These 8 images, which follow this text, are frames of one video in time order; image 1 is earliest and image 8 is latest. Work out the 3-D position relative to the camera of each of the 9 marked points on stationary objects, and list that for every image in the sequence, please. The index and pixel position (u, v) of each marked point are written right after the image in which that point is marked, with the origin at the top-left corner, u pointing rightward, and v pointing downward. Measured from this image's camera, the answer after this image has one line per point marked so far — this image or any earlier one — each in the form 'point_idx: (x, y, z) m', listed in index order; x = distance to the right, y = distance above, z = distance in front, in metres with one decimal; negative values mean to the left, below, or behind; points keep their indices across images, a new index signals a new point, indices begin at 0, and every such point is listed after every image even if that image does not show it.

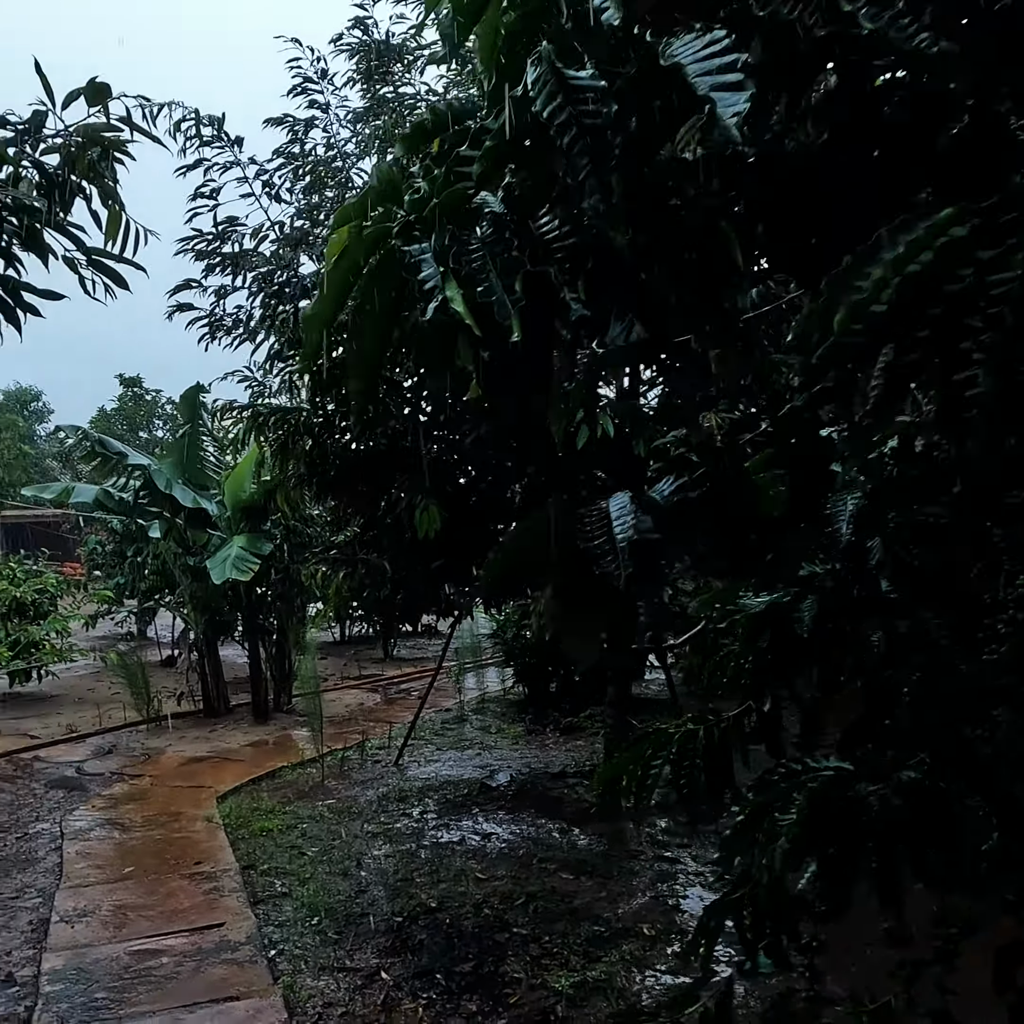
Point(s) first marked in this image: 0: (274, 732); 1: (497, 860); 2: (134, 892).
0: (-1.9, -1.7, +7.5) m
1: (-0.1, -1.5, +4.0) m
2: (-1.5, -1.5, +3.8) m
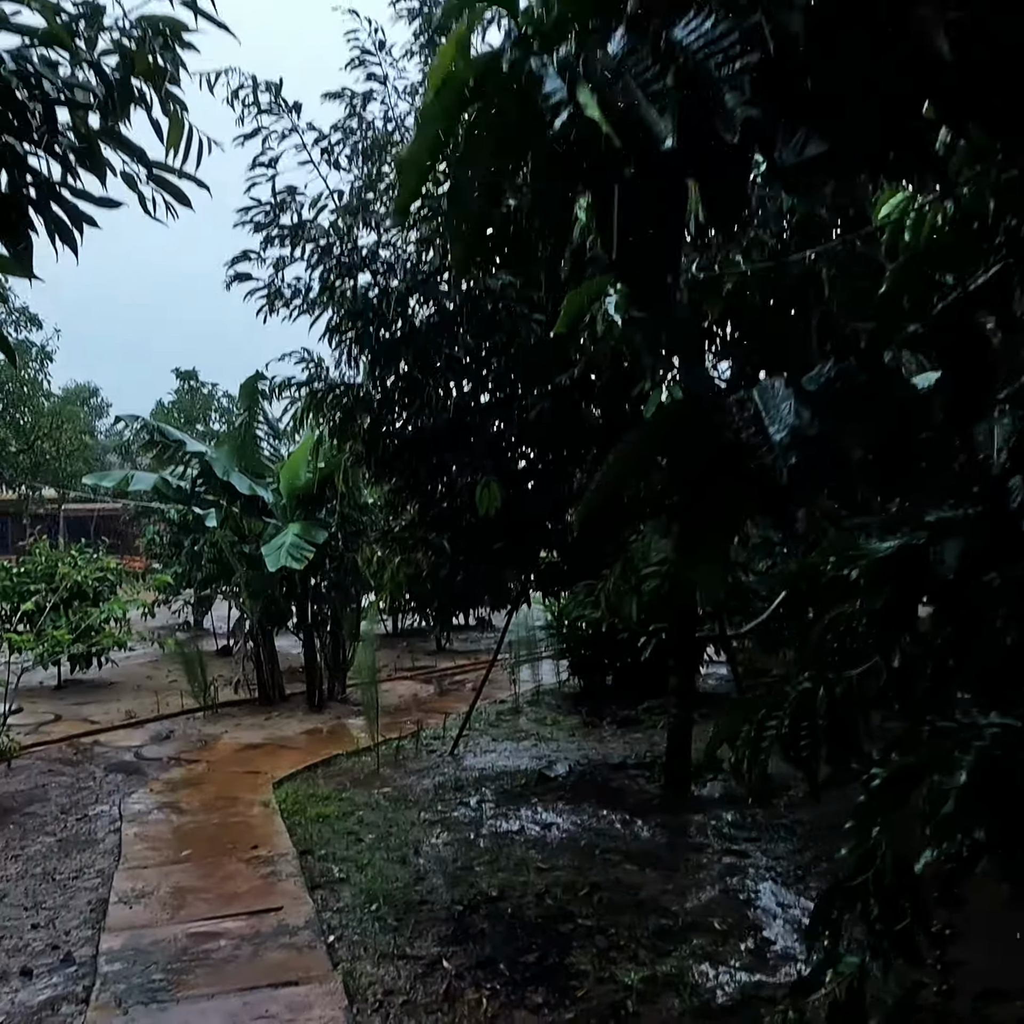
0: (-1.4, -1.6, +7.4) m
1: (+0.2, -1.4, +3.9) m
2: (-1.2, -1.4, +3.7) m
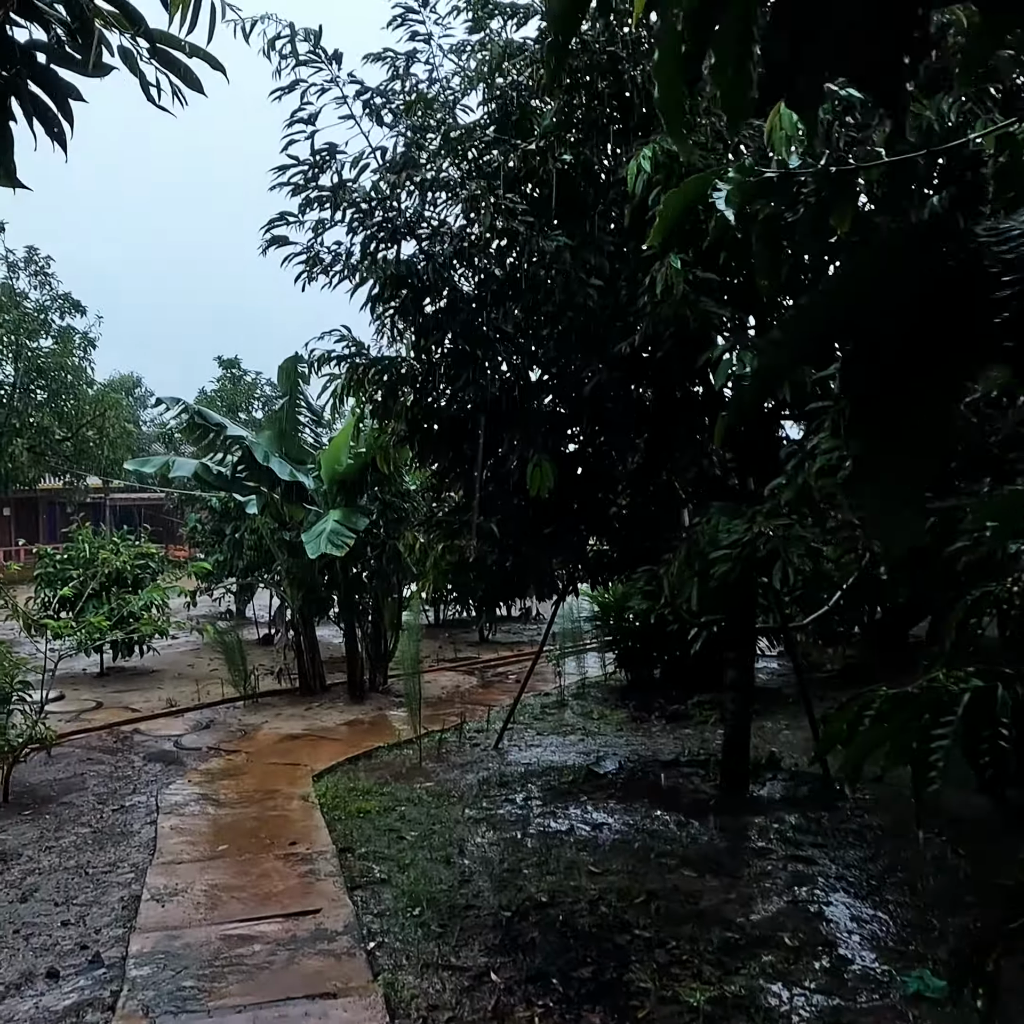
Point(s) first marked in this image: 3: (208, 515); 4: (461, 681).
0: (-1.1, -1.5, +7.3) m
1: (+0.4, -1.3, +3.7) m
2: (-1.1, -1.3, +3.6) m
3: (-3.1, 0.0, +9.9) m
4: (-0.5, -1.5, +8.7) m
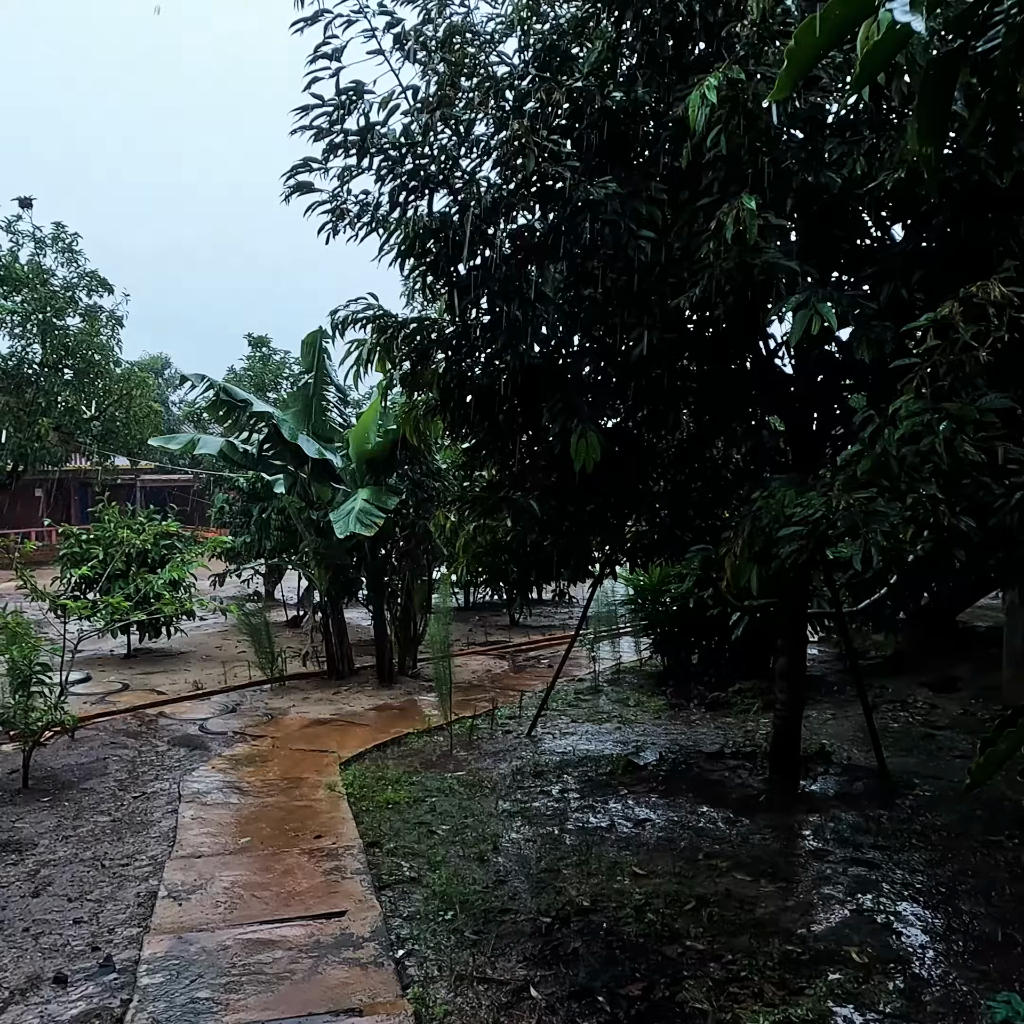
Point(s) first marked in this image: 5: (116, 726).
0: (-0.8, -1.4, +7.1) m
1: (+0.5, -1.2, +3.4) m
2: (-0.9, -1.3, +3.4) m
3: (-2.8, +0.2, +9.7) m
4: (-0.2, -1.4, +8.4) m
5: (-2.6, -1.4, +6.3) m
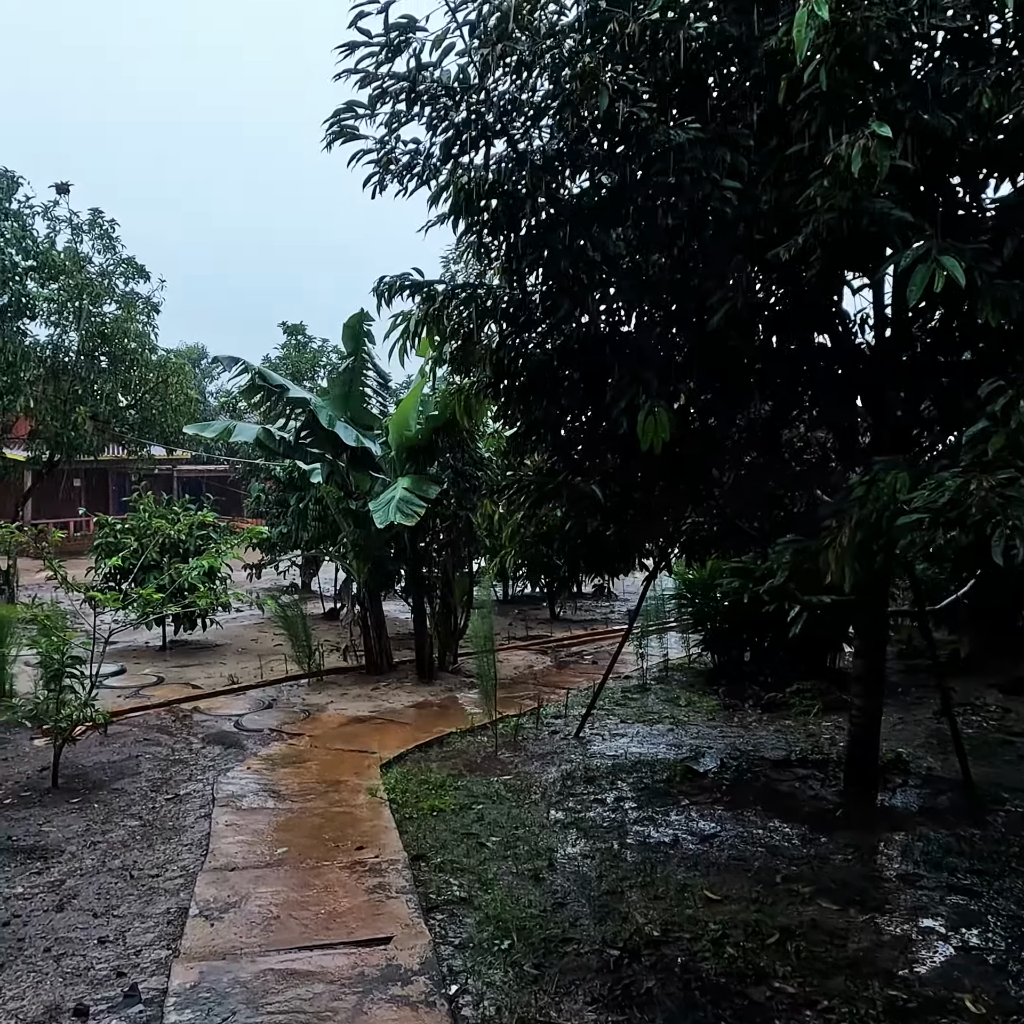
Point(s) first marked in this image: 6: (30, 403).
0: (-0.5, -1.3, +6.8) m
1: (+0.7, -1.2, +3.1) m
2: (-0.7, -1.2, +3.1) m
3: (-2.4, +0.3, +9.5) m
4: (+0.2, -1.3, +8.2) m
5: (-2.3, -1.3, +6.1) m
6: (-5.3, +1.2, +10.4) m
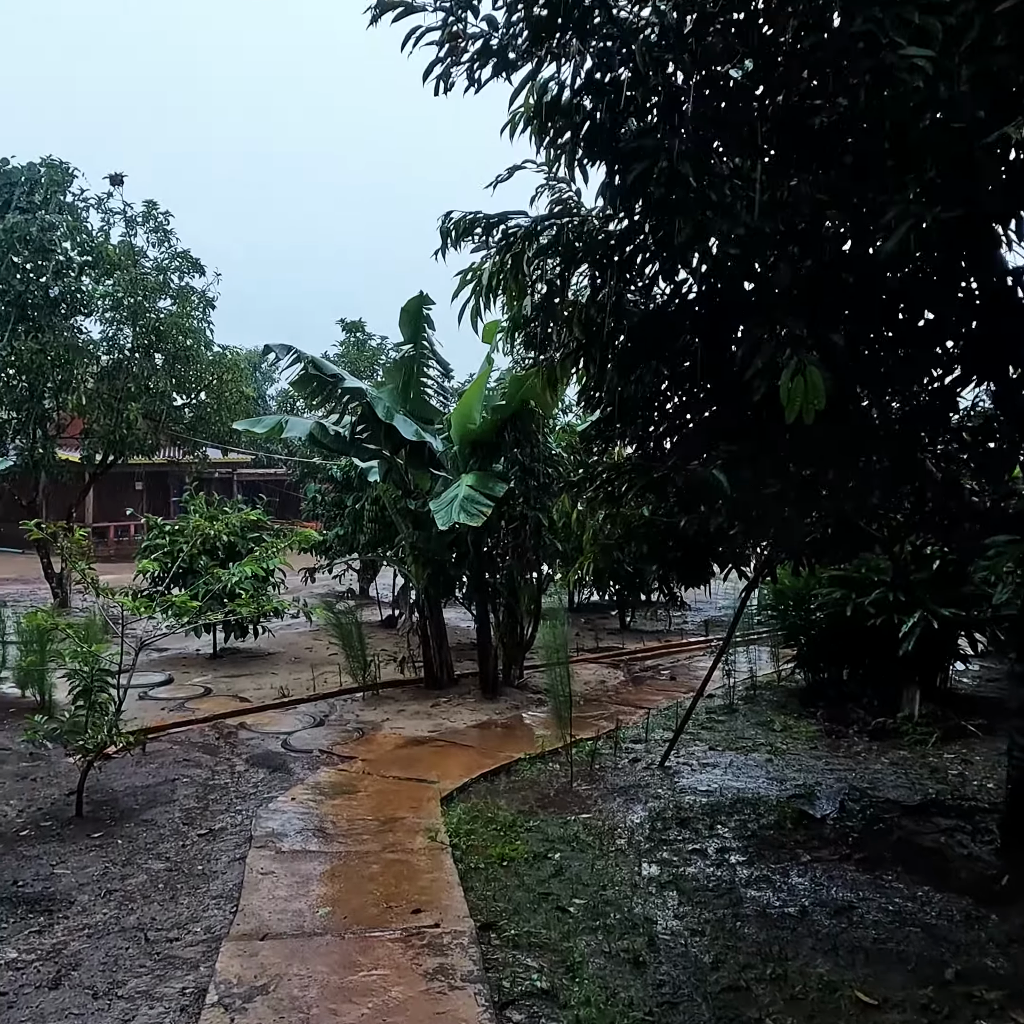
0: (0.0, -1.3, +6.2) m
1: (+1.0, -1.2, +2.5) m
2: (-0.5, -1.2, +2.5) m
3: (-1.7, +0.2, +9.0) m
4: (+0.7, -1.3, +7.5) m
5: (-1.9, -1.3, +5.6) m
6: (-4.5, +1.2, +10.1) m
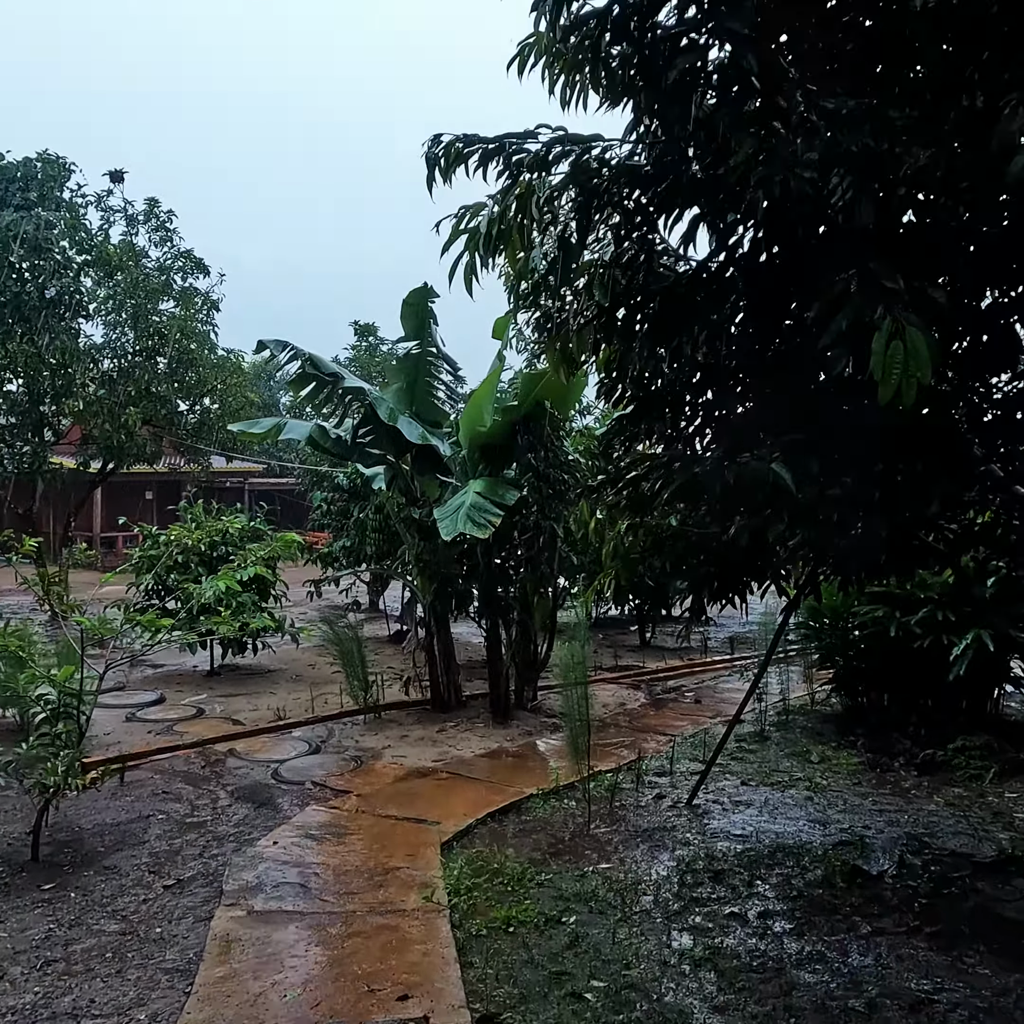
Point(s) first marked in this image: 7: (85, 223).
0: (0.0, -1.4, +5.8) m
1: (+1.0, -1.2, +2.0) m
2: (-0.5, -1.2, +2.0) m
3: (-1.6, +0.2, +8.6) m
4: (+0.8, -1.4, +7.0) m
5: (-1.8, -1.4, +5.2) m
6: (-4.4, +1.1, +9.7) m
7: (-4.3, +2.9, +9.5) m
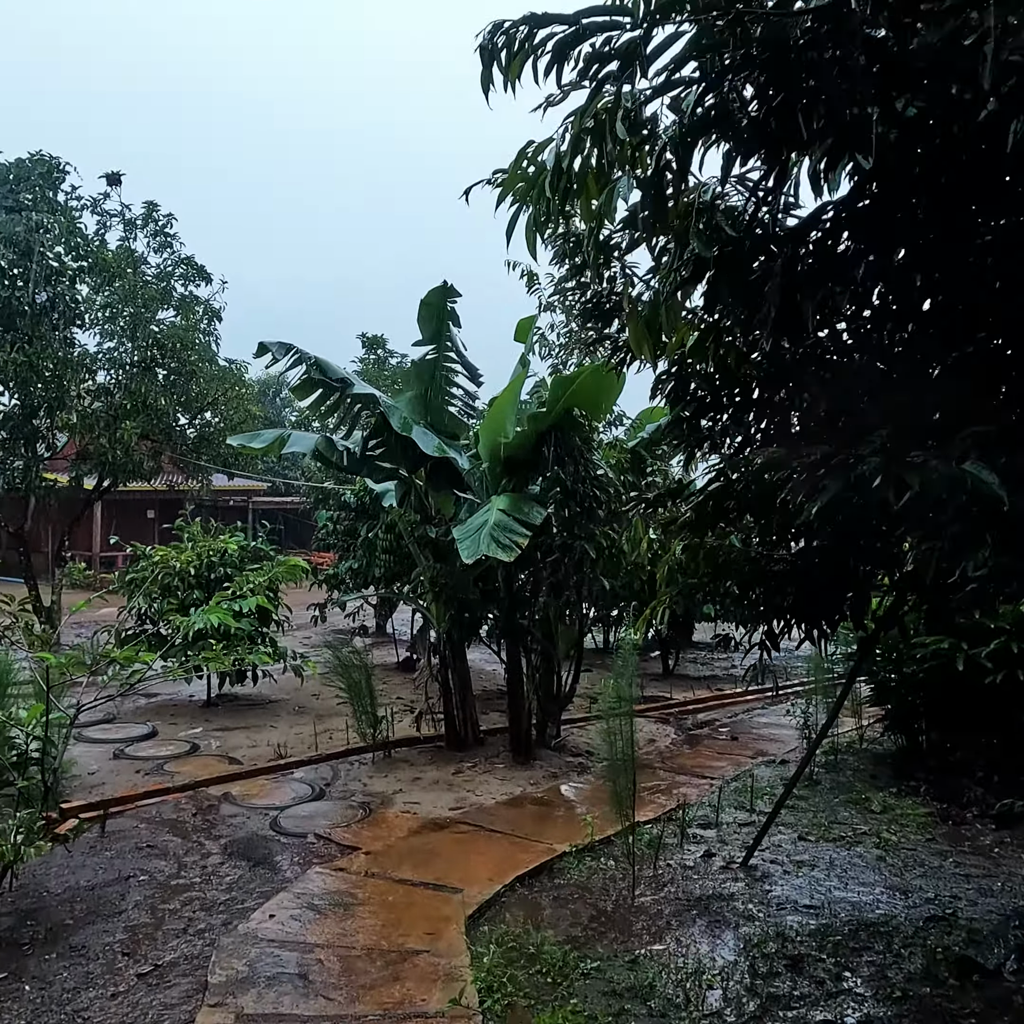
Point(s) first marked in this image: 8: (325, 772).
0: (+0.2, -1.5, +5.2) m
1: (+1.1, -1.2, +1.4) m
2: (-0.4, -1.2, +1.5) m
3: (-1.5, 0.0, +8.1) m
4: (+1.0, -1.5, +6.5) m
5: (-1.7, -1.5, +4.7) m
6: (-4.2, +0.9, +9.2) m
7: (-4.1, +2.7, +9.1) m
8: (-1.1, -1.5, +5.4) m
